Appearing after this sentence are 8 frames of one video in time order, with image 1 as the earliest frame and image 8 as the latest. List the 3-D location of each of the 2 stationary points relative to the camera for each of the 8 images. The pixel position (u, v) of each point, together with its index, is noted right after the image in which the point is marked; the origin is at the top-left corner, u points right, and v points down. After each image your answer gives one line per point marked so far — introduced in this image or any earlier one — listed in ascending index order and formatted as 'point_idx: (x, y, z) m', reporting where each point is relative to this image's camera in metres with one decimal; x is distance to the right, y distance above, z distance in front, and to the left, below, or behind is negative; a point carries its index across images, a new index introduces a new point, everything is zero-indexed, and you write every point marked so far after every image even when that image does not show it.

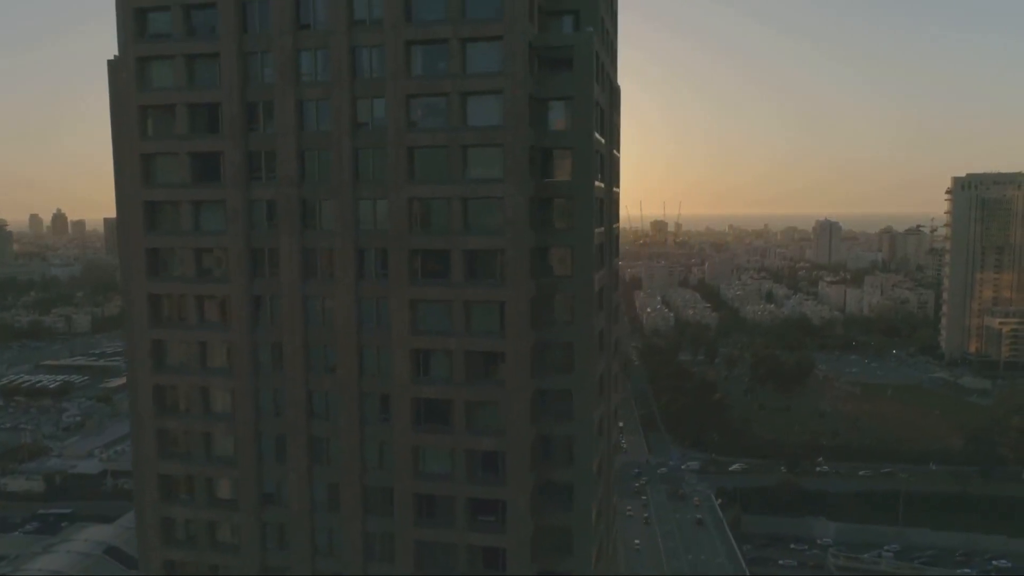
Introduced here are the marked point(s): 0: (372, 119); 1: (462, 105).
0: (-4.0, +4.8, +20.0) m
1: (-1.4, +5.0, +19.3) m
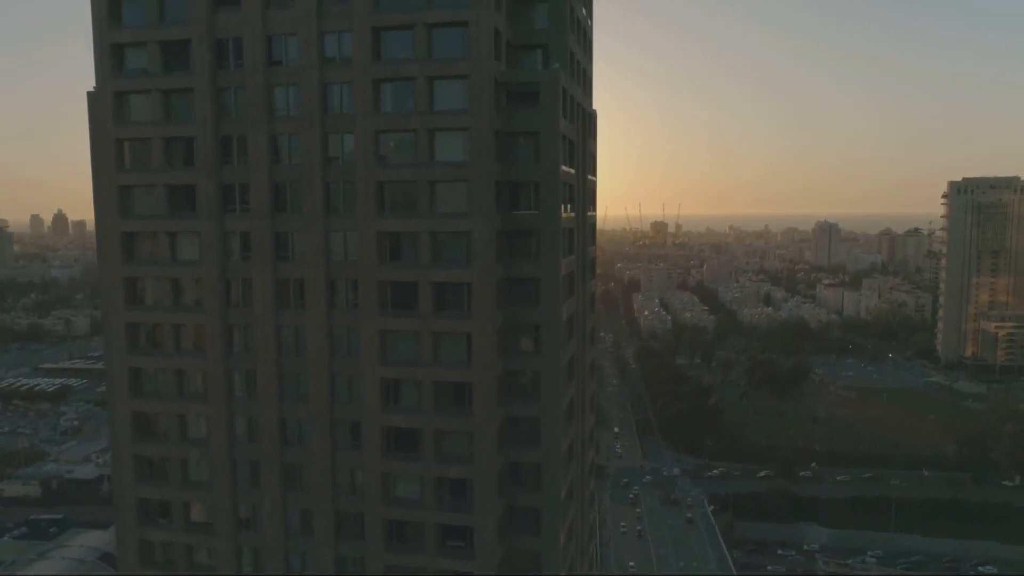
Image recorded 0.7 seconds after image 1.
0: (-5.0, +3.9, +20.4) m
1: (-2.3, +4.1, +19.7) m
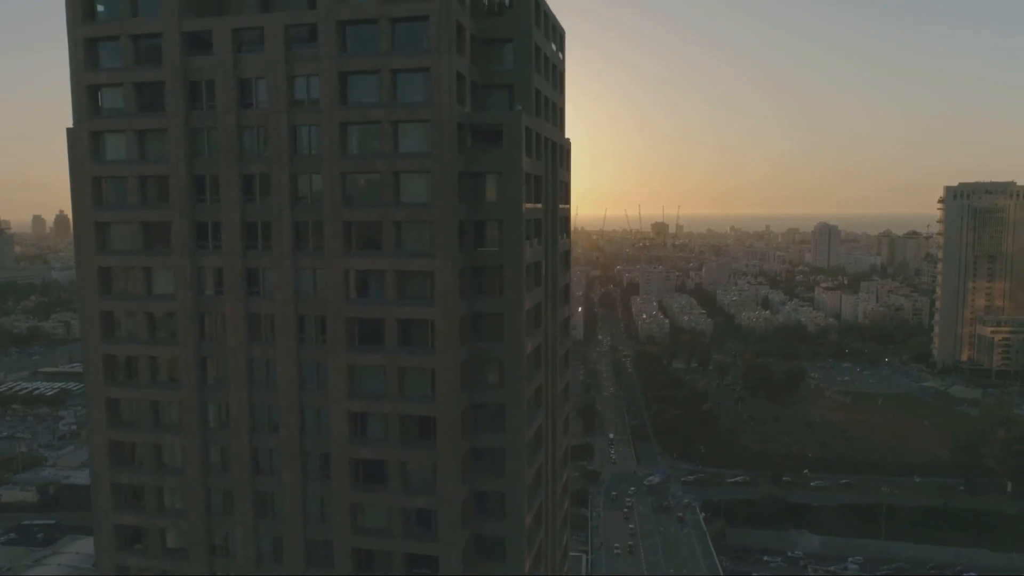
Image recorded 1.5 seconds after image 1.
0: (-6.1, +2.9, +21.0) m
1: (-3.4, +3.0, +20.3) m
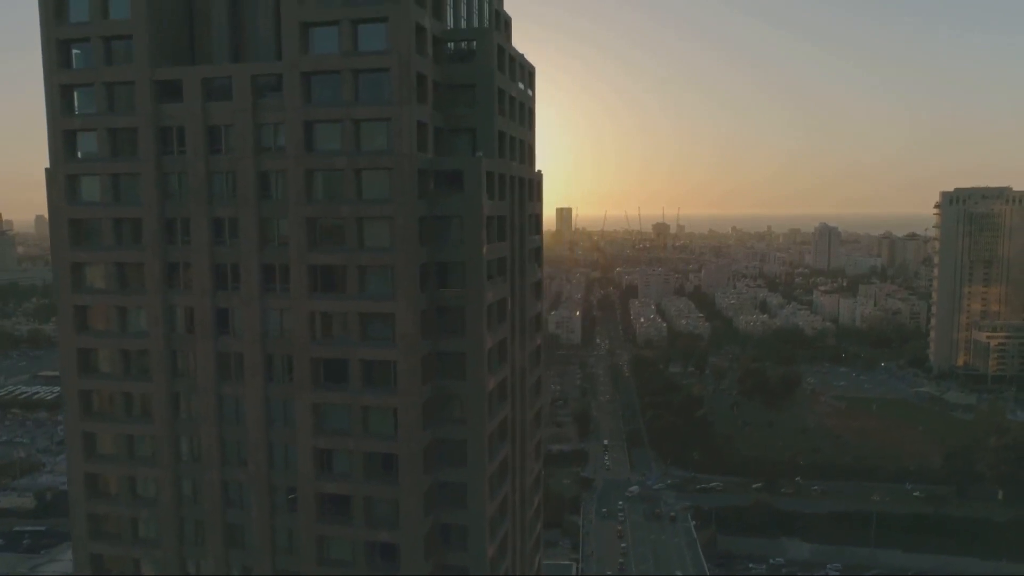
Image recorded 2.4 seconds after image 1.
0: (-7.3, +1.6, +21.7) m
1: (-4.7, +1.8, +21.0) m
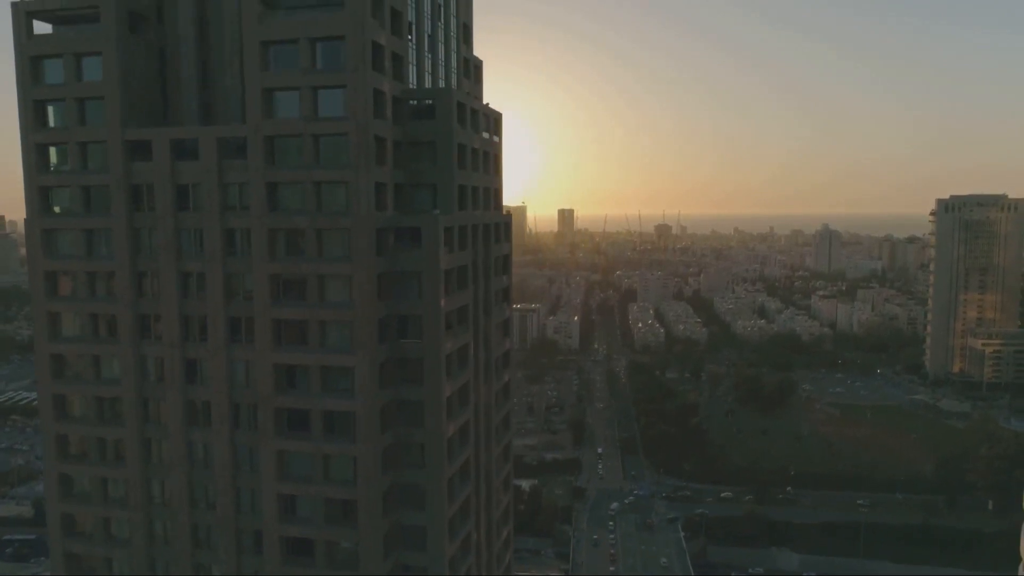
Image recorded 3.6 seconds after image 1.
0: (-8.7, -0.1, +22.6) m
1: (-6.1, +0.1, +21.9) m
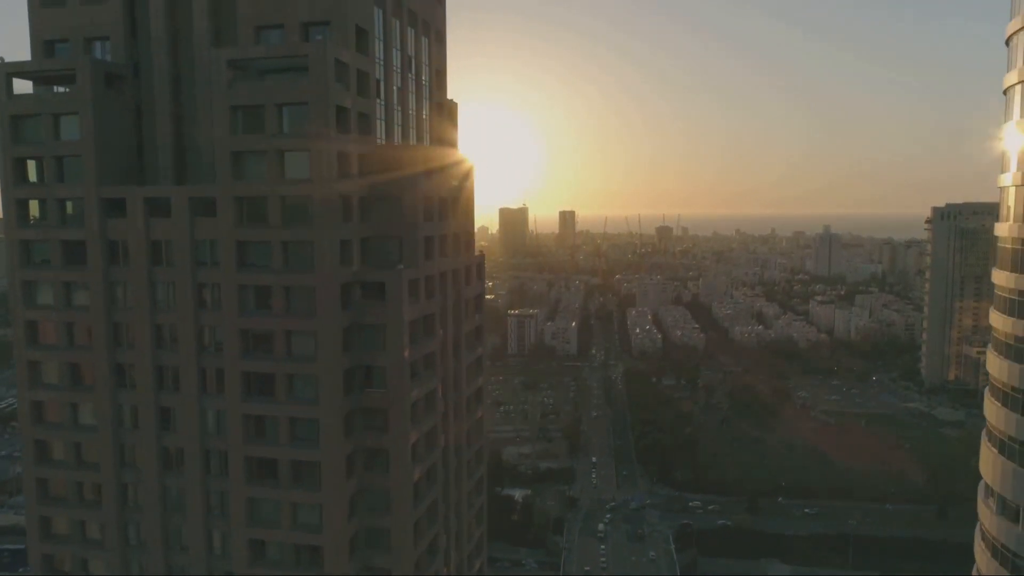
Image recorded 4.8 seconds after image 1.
0: (-10.1, -1.9, +23.5) m
1: (-7.4, -1.7, +22.8) m
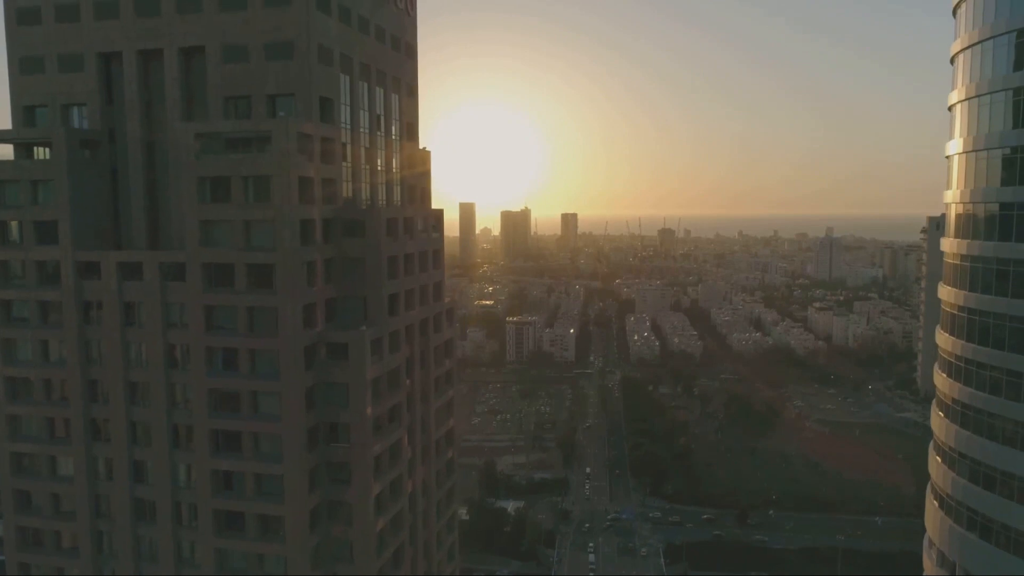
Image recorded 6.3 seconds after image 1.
0: (-11.5, -4.0, +24.5) m
1: (-8.9, -3.8, +23.8) m
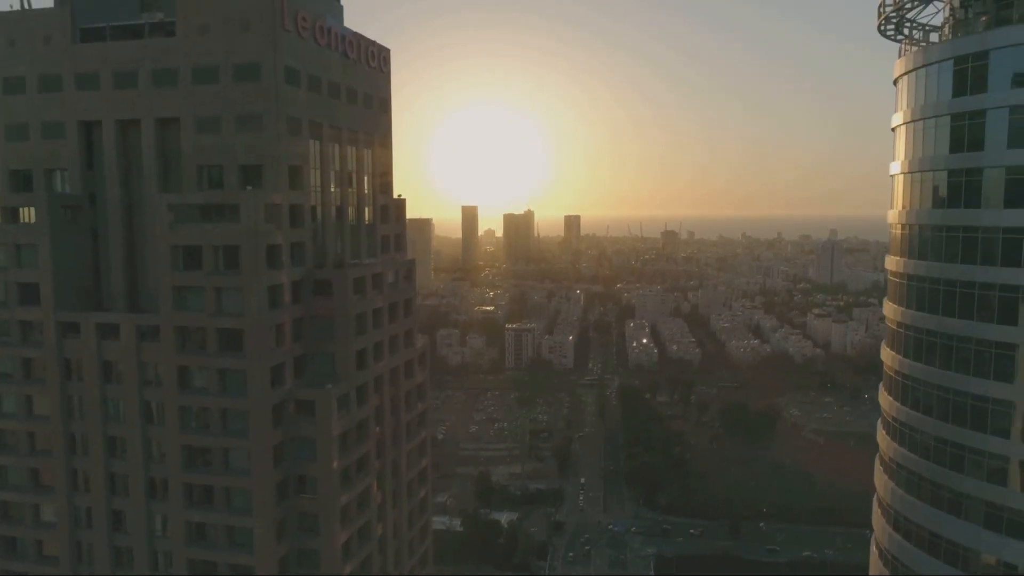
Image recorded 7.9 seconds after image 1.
0: (-13.0, -6.2, +25.8) m
1: (-10.4, -6.0, +25.1) m
